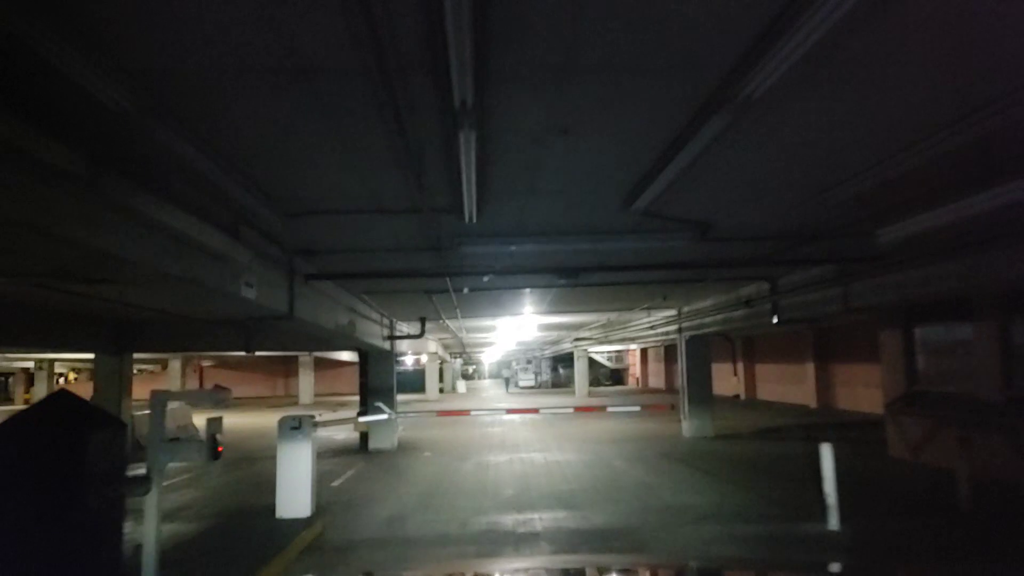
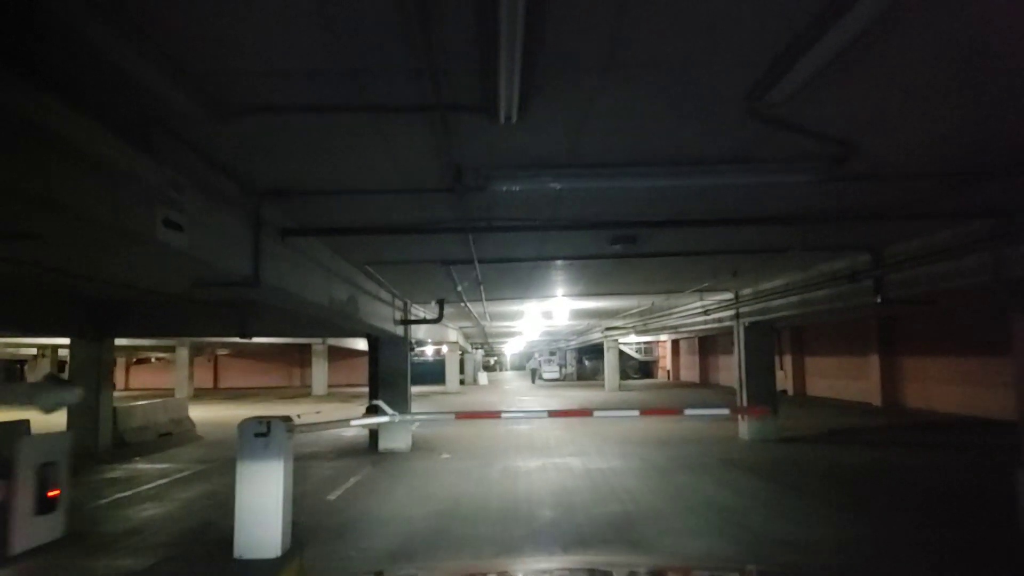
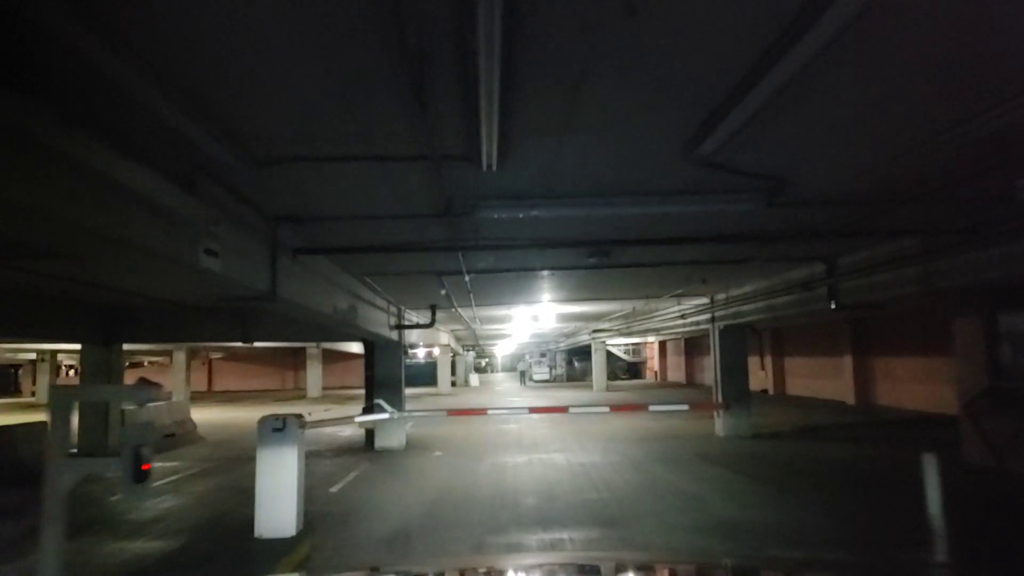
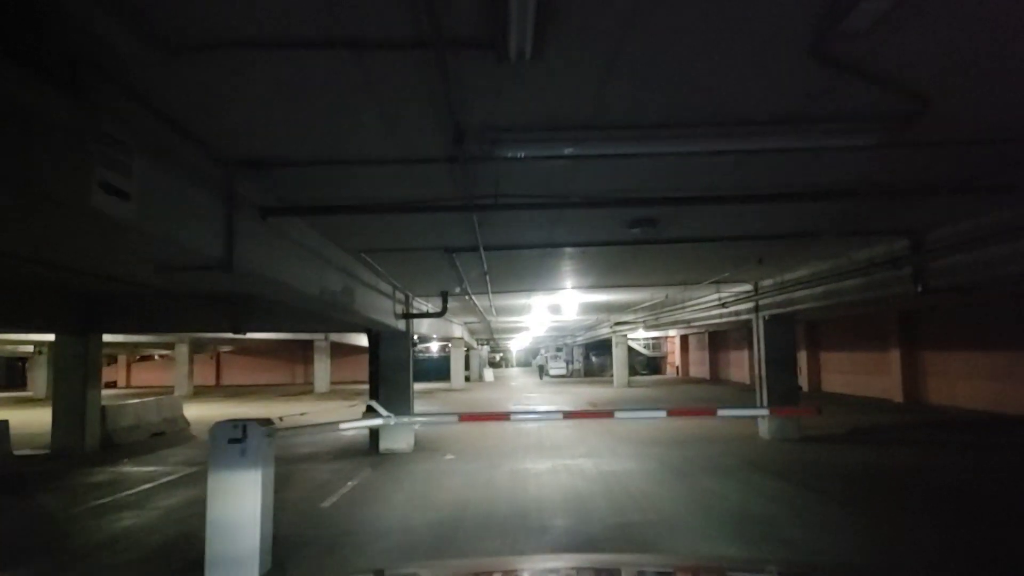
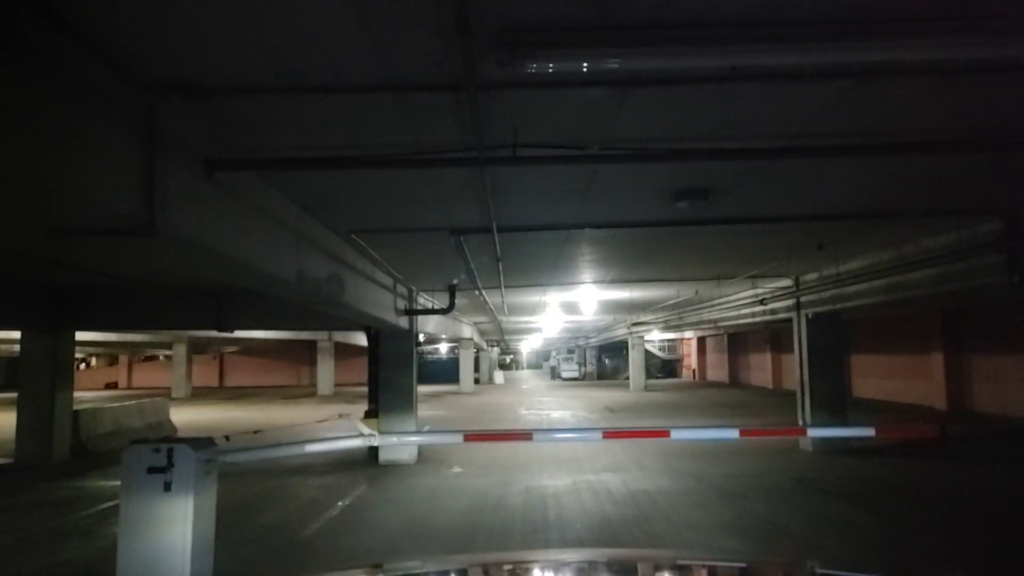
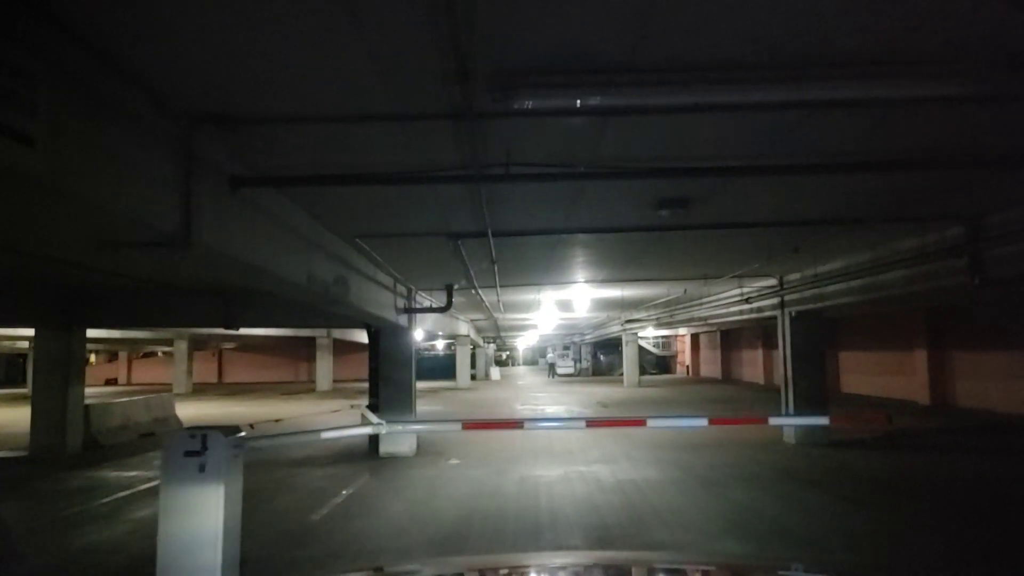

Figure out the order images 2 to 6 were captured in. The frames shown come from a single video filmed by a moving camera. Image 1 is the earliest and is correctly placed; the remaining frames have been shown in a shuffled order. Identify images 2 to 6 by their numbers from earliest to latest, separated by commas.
3, 2, 4, 6, 5
